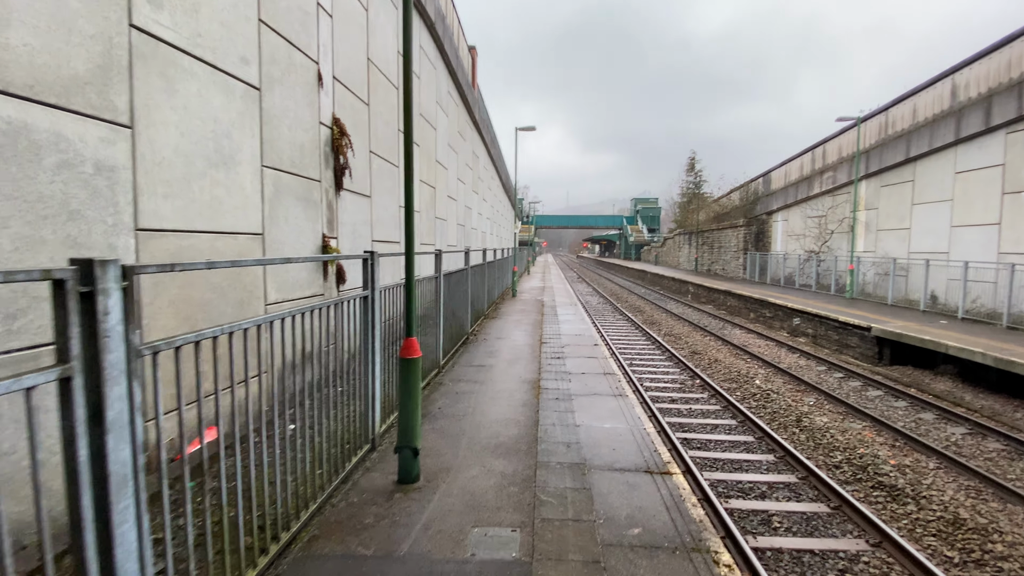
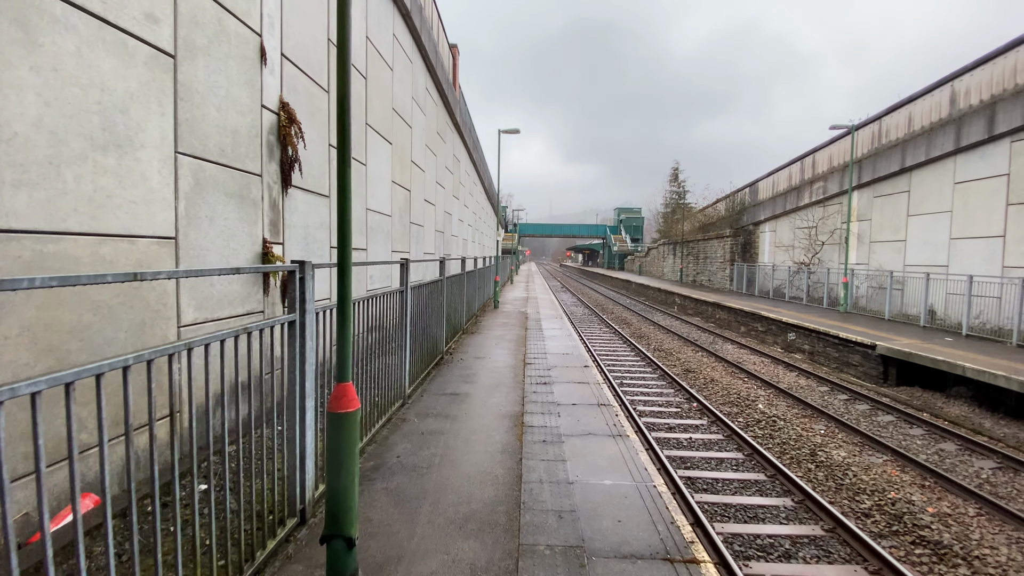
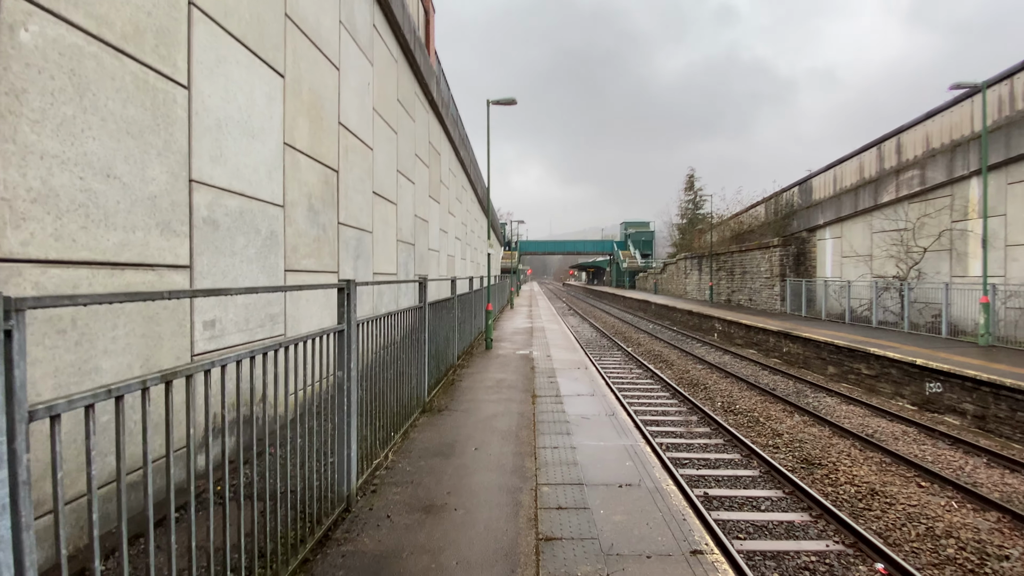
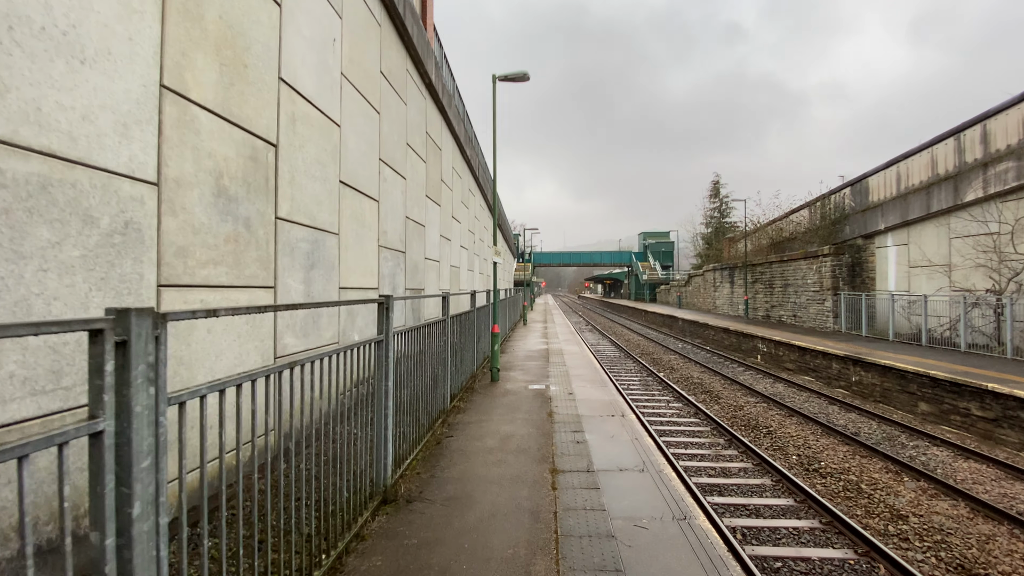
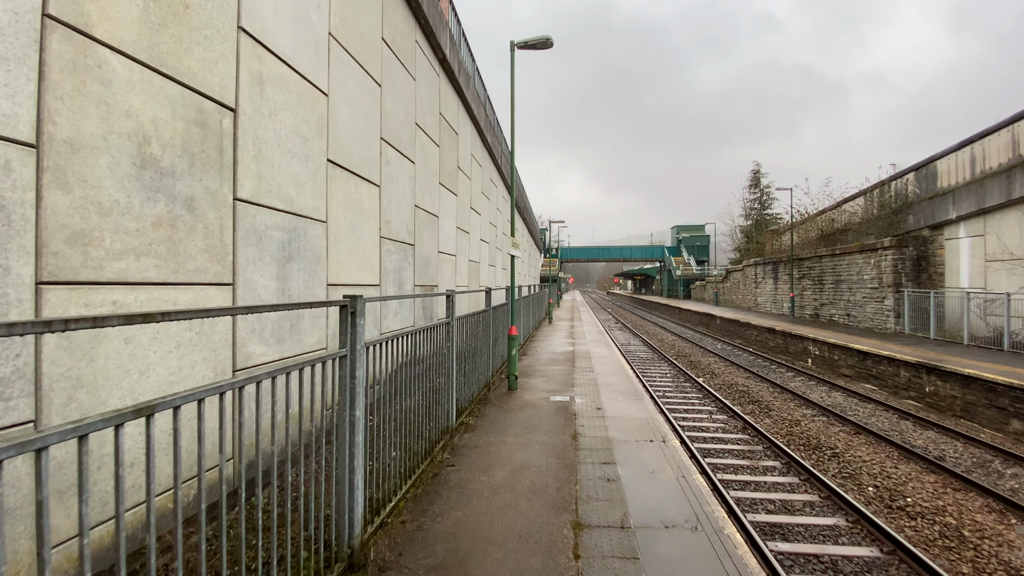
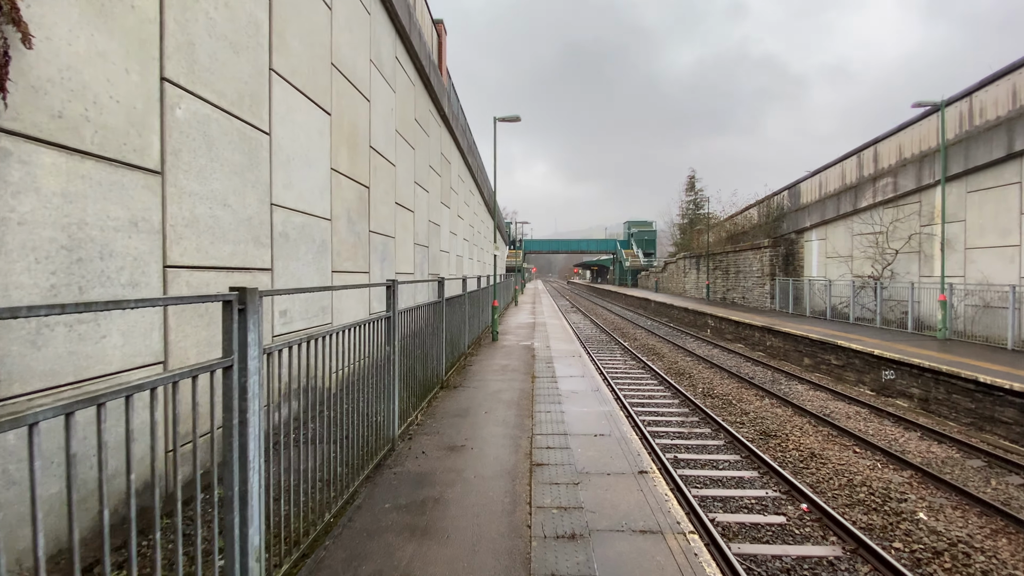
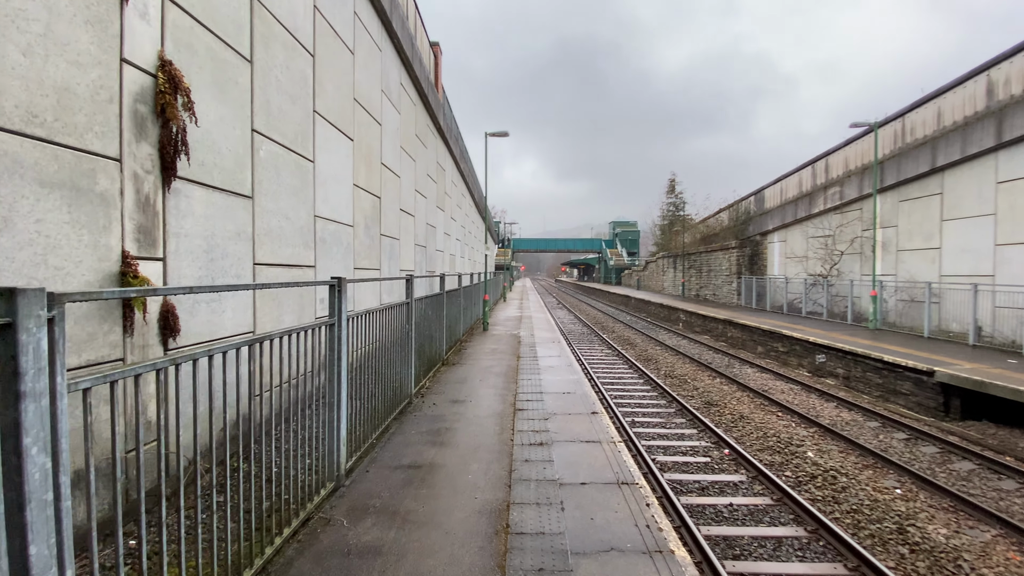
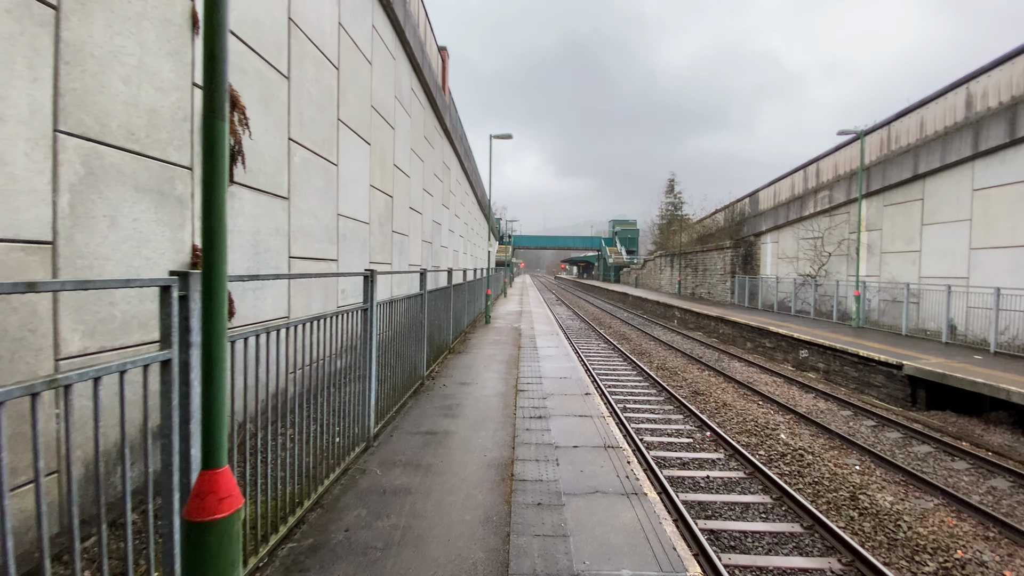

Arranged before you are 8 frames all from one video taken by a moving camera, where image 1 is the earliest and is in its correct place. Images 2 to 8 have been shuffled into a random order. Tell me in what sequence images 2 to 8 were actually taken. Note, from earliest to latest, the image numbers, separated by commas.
2, 8, 7, 6, 3, 4, 5
